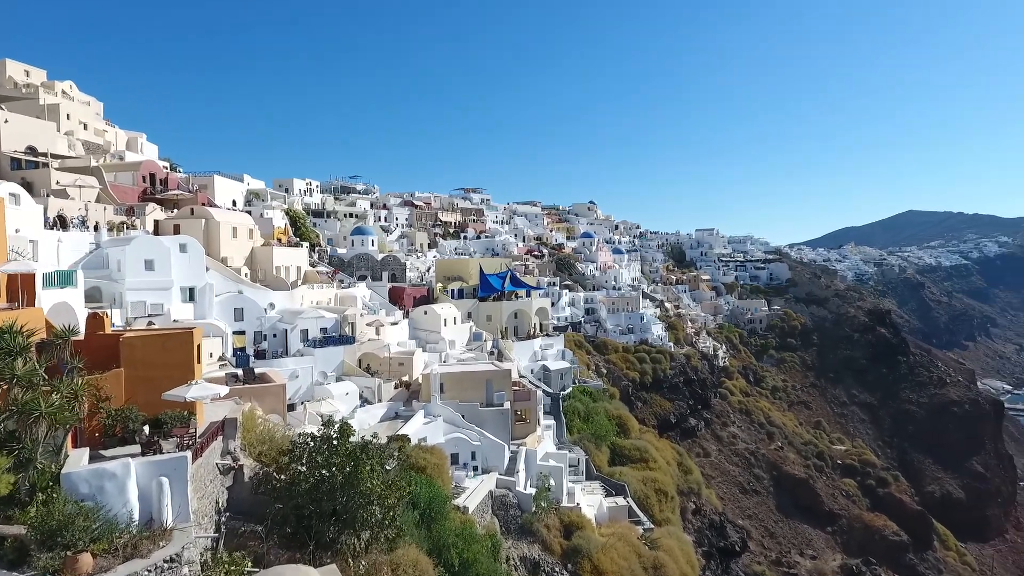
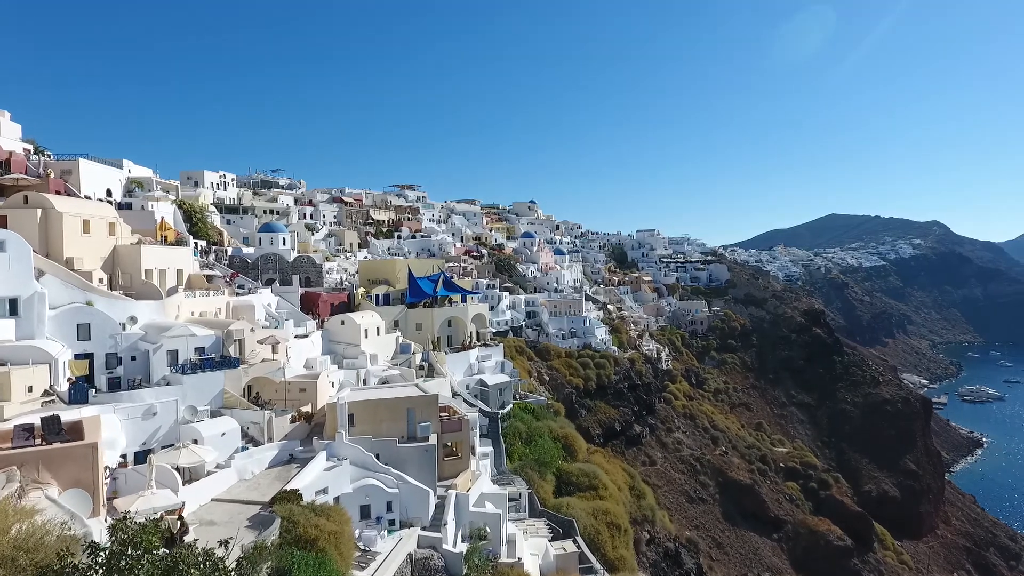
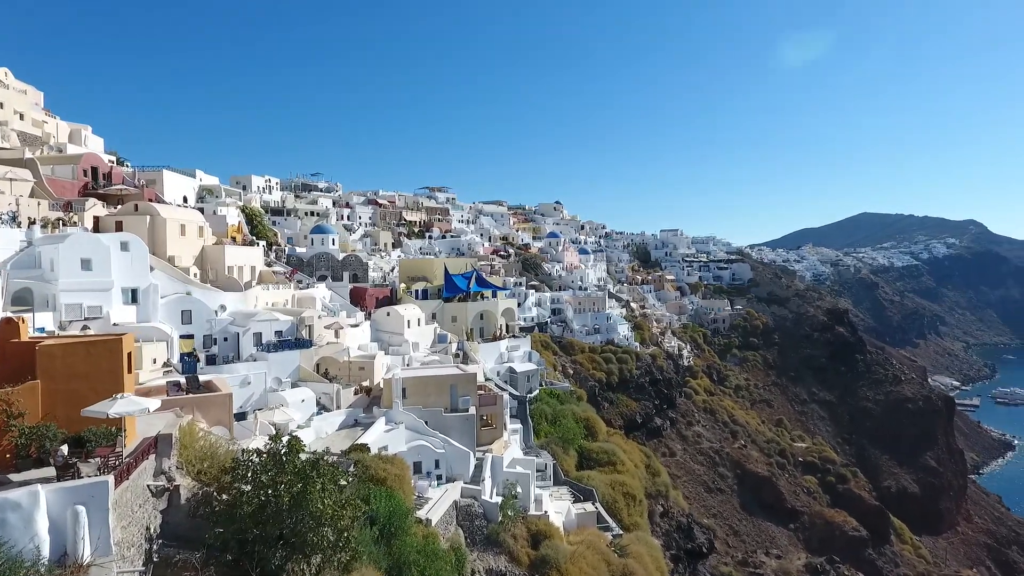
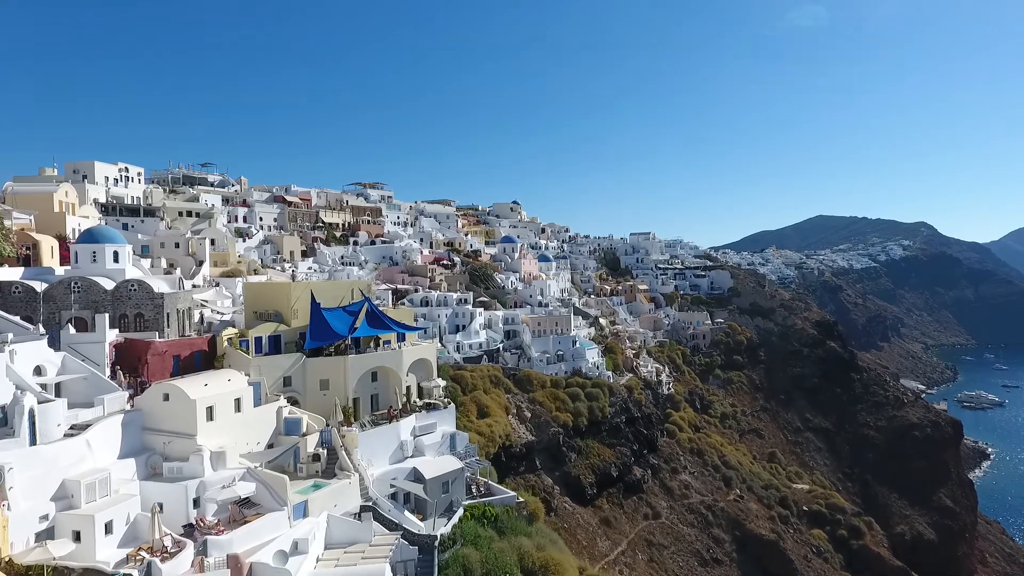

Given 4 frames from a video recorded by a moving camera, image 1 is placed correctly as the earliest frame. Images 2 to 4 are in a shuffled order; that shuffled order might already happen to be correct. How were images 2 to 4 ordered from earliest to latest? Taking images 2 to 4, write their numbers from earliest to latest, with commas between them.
3, 2, 4
